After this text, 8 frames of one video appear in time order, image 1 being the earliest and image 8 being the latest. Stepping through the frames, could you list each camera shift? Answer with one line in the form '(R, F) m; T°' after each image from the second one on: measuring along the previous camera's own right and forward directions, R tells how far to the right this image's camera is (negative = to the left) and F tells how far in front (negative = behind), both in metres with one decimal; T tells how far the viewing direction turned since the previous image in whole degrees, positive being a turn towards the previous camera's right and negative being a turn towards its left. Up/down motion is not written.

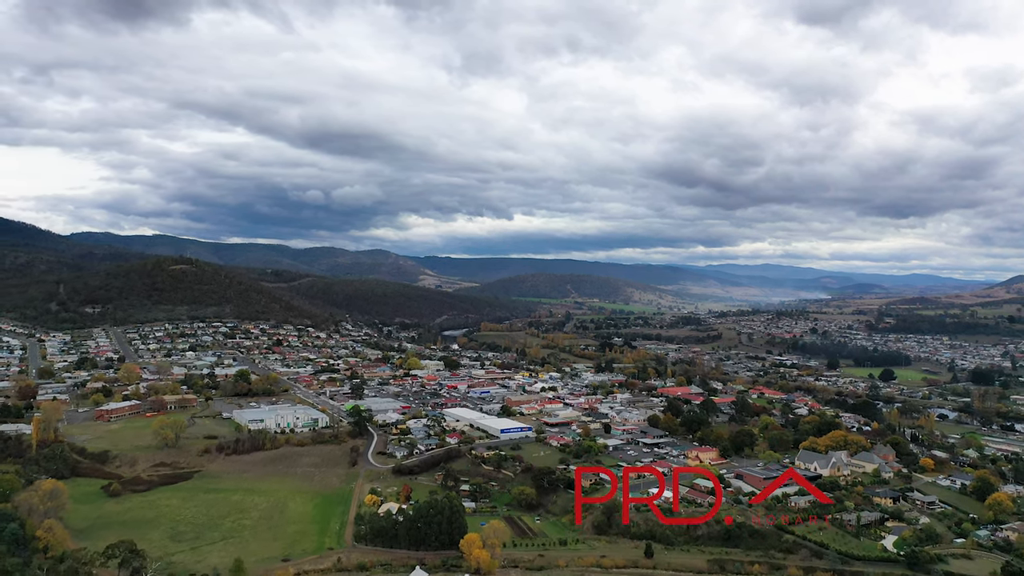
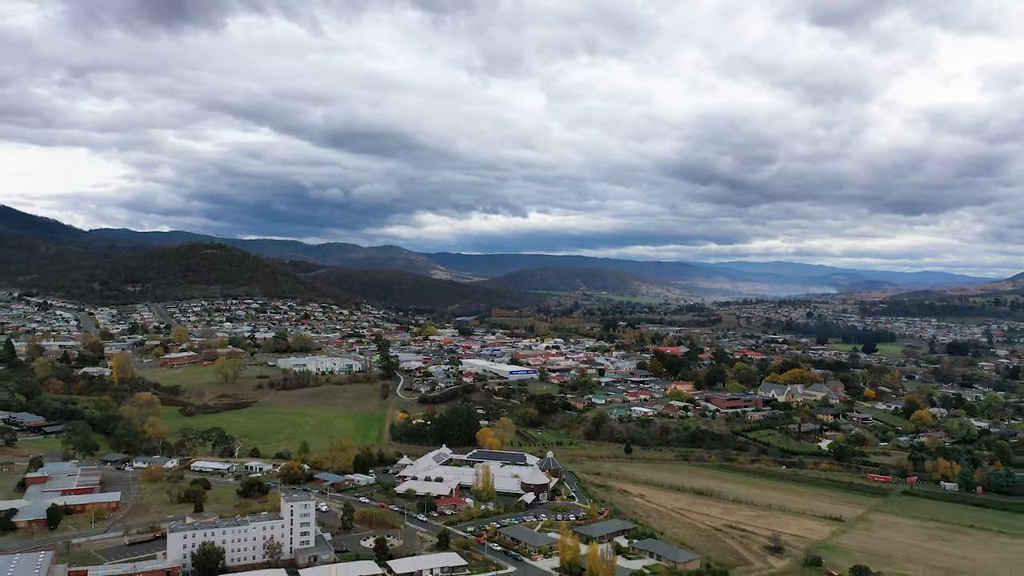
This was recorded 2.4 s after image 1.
(+0.2, -7.9) m; -1°
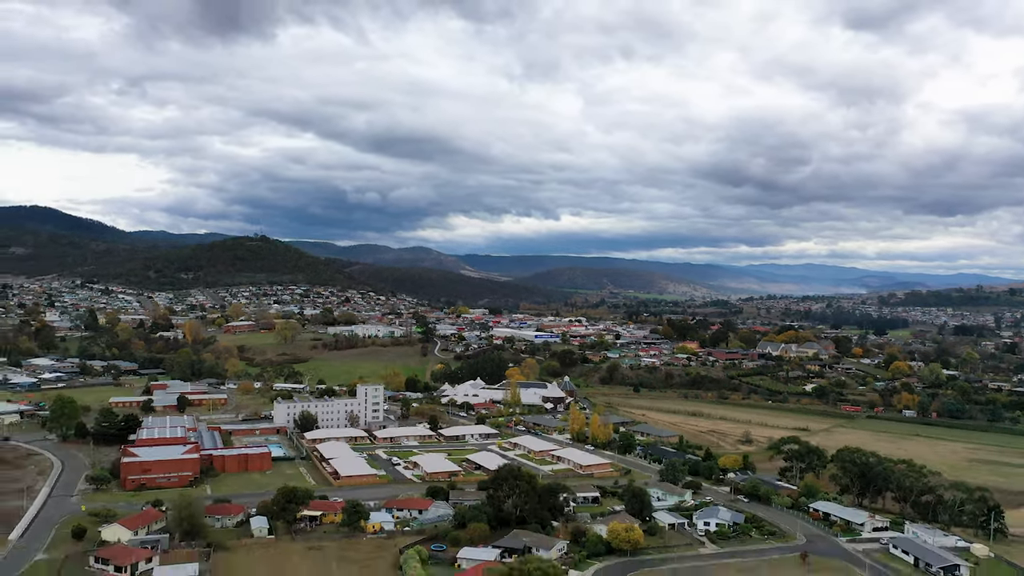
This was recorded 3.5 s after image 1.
(+0.3, -6.6) m; -2°
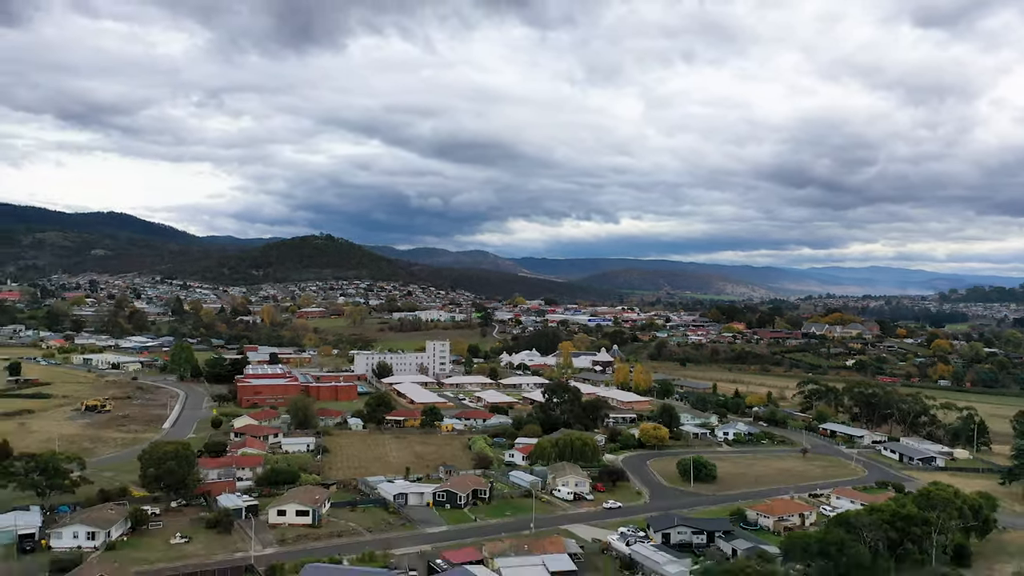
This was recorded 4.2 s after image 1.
(+0.2, -3.5) m; -4°
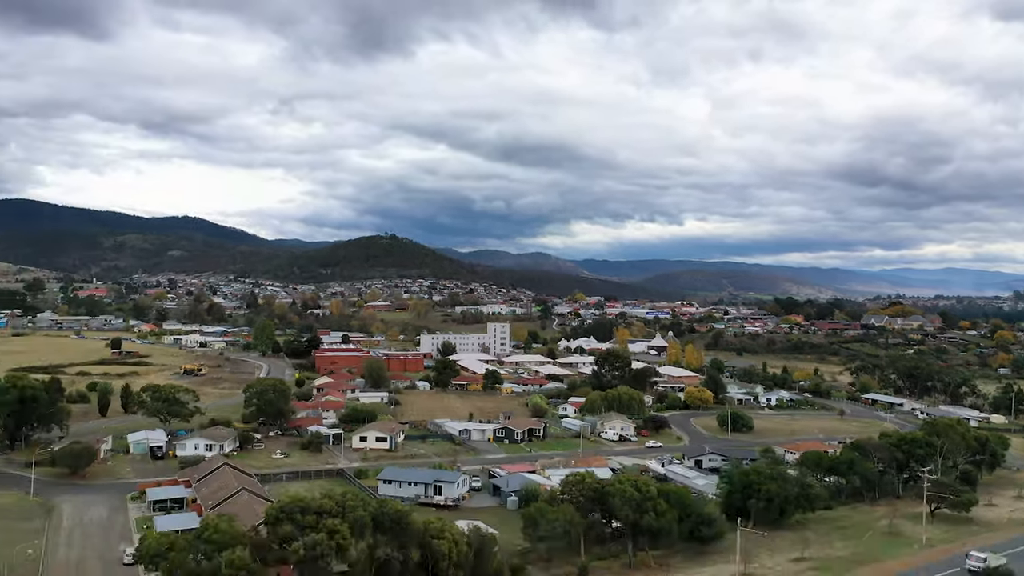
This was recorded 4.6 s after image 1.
(+0.2, -1.7) m; -4°
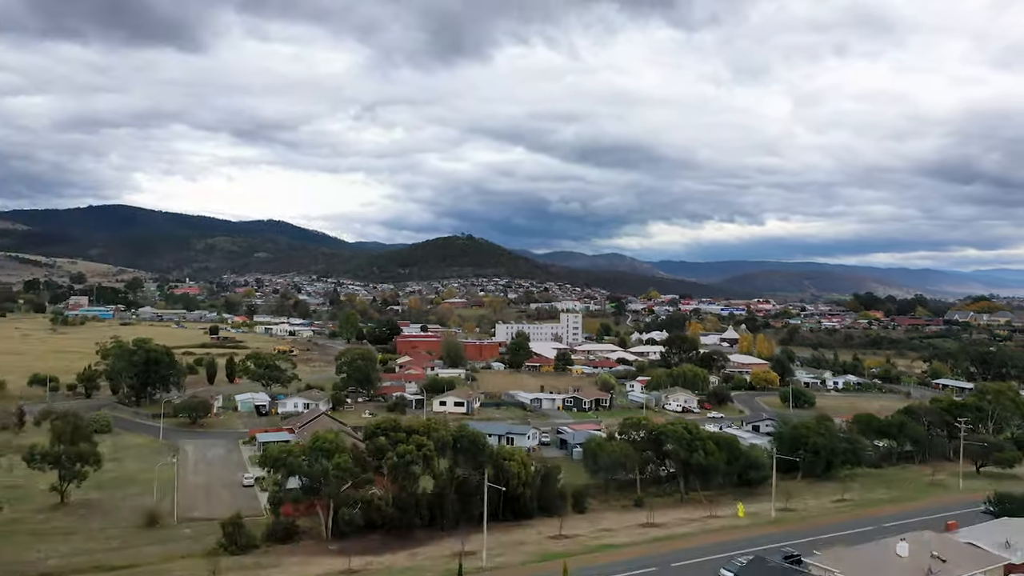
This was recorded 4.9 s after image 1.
(+0.1, -1.1) m; -5°
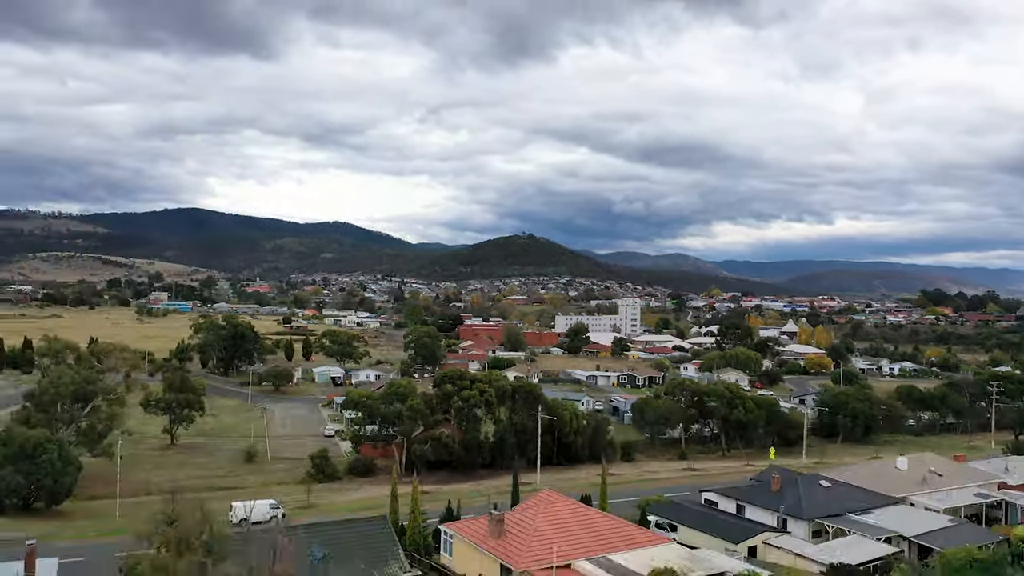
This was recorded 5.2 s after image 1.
(+0.1, -0.9) m; -4°
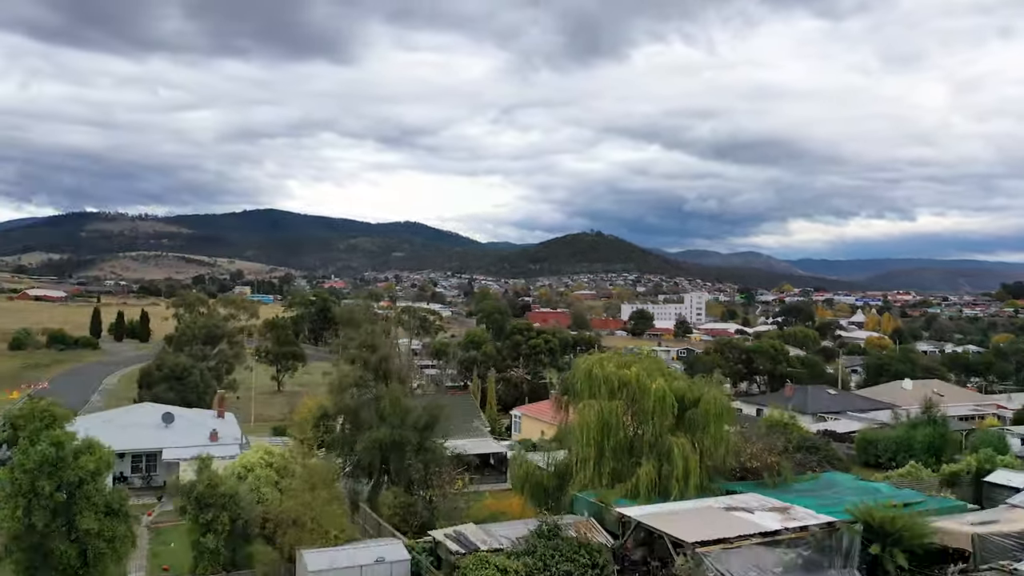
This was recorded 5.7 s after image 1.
(+0.1, -1.2) m; -5°
